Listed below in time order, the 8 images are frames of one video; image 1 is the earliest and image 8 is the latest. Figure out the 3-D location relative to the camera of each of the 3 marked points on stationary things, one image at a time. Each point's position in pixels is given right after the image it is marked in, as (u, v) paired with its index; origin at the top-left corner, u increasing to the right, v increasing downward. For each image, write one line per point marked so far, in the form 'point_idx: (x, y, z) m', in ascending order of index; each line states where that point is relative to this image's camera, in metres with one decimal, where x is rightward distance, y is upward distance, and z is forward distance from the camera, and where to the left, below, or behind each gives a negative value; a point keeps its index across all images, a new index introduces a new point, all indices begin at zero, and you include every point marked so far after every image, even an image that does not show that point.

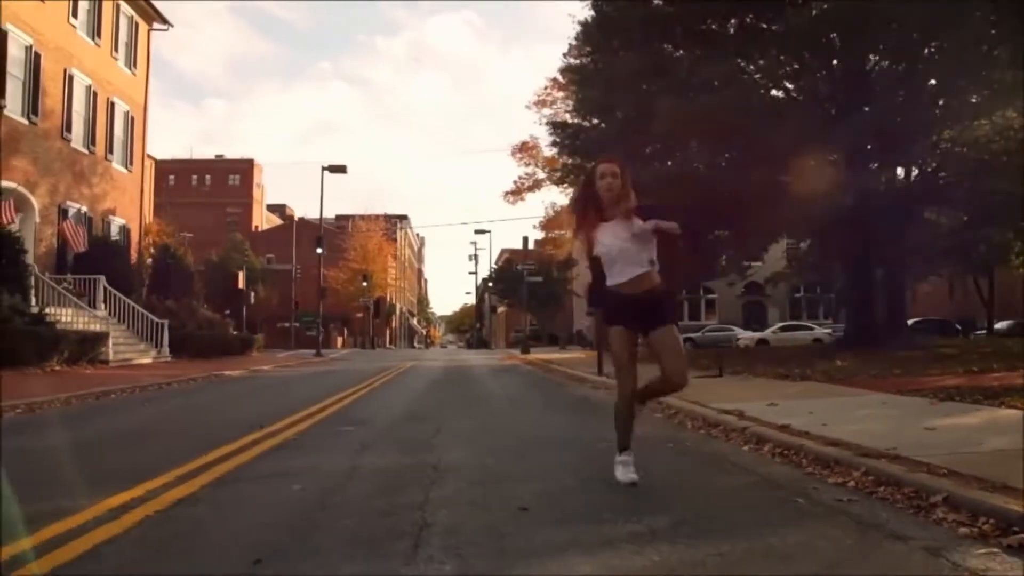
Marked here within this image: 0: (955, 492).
0: (+2.2, -1.0, +4.7) m
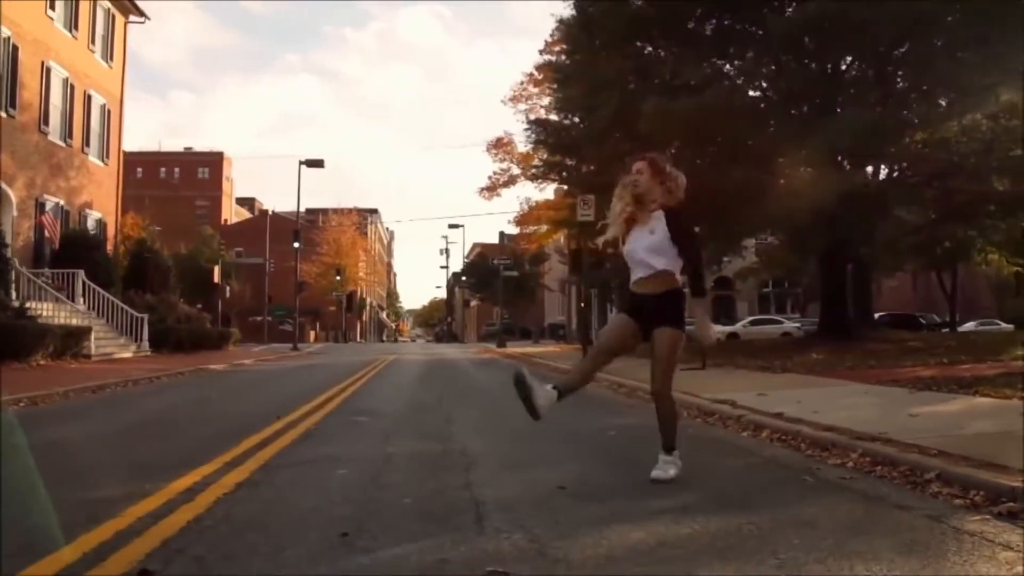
0: (+2.4, -1.0, +5.3) m
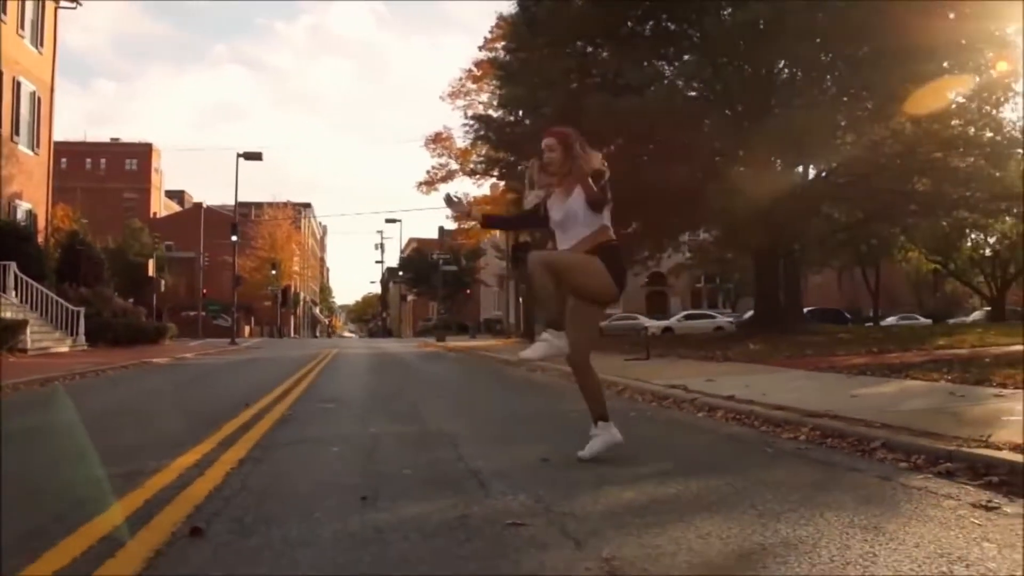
0: (+2.3, -0.9, +5.9) m
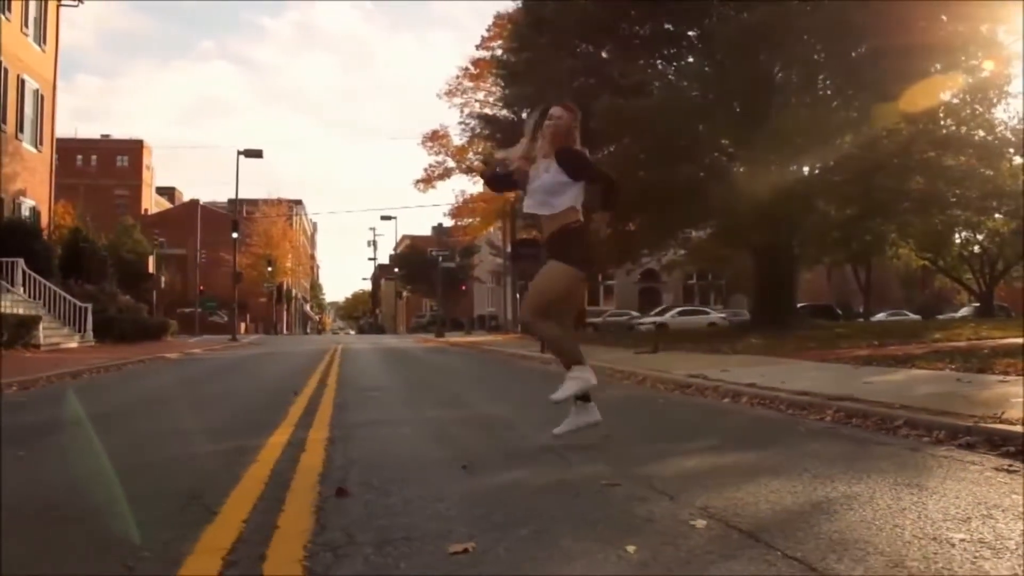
0: (+2.7, -0.9, +6.5) m
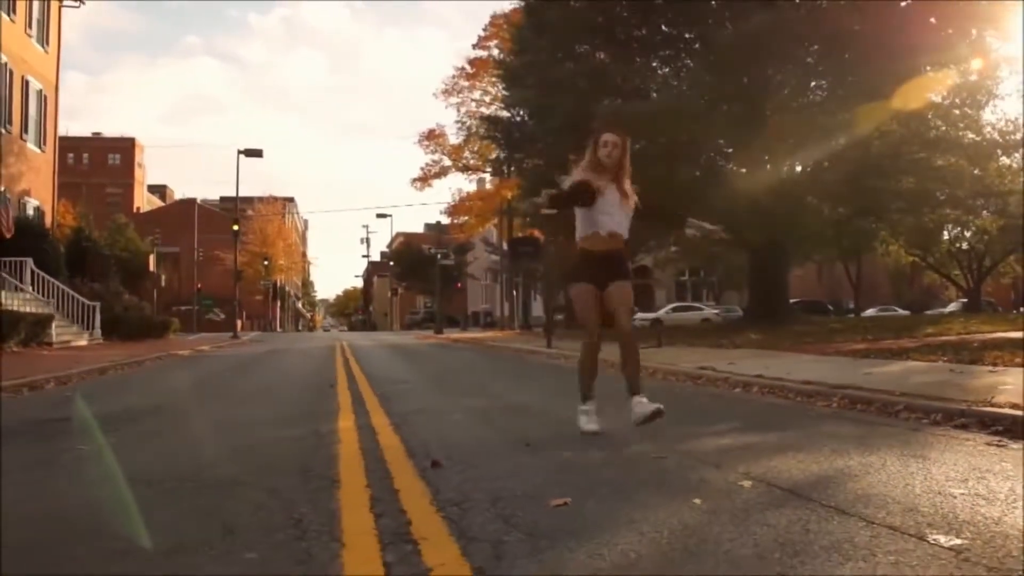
0: (+3.0, -0.9, +7.2) m
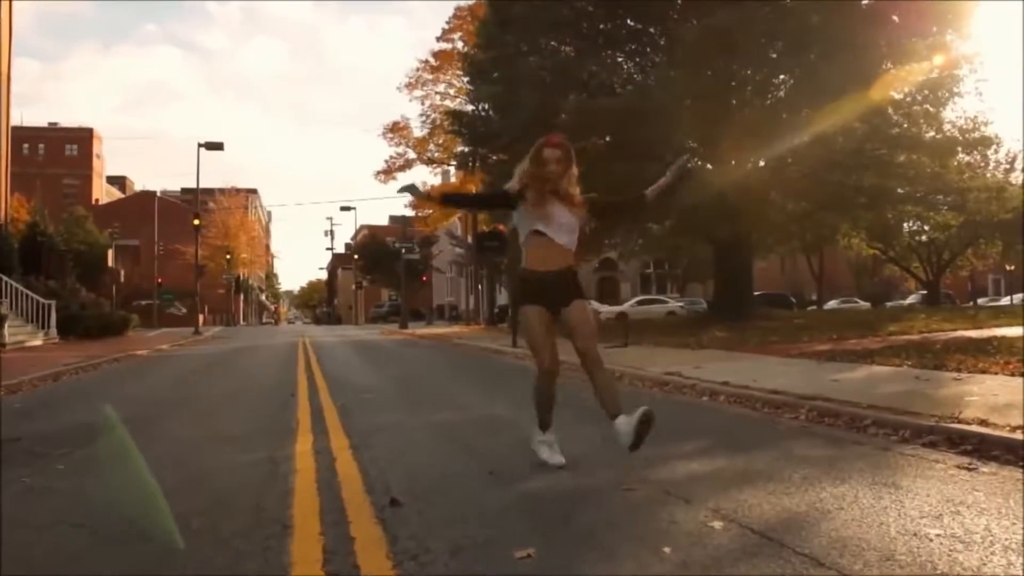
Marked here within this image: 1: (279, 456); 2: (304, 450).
0: (+2.7, -1.0, +7.1) m
1: (-1.5, -1.1, +6.2) m
2: (-1.4, -1.1, +6.4) m
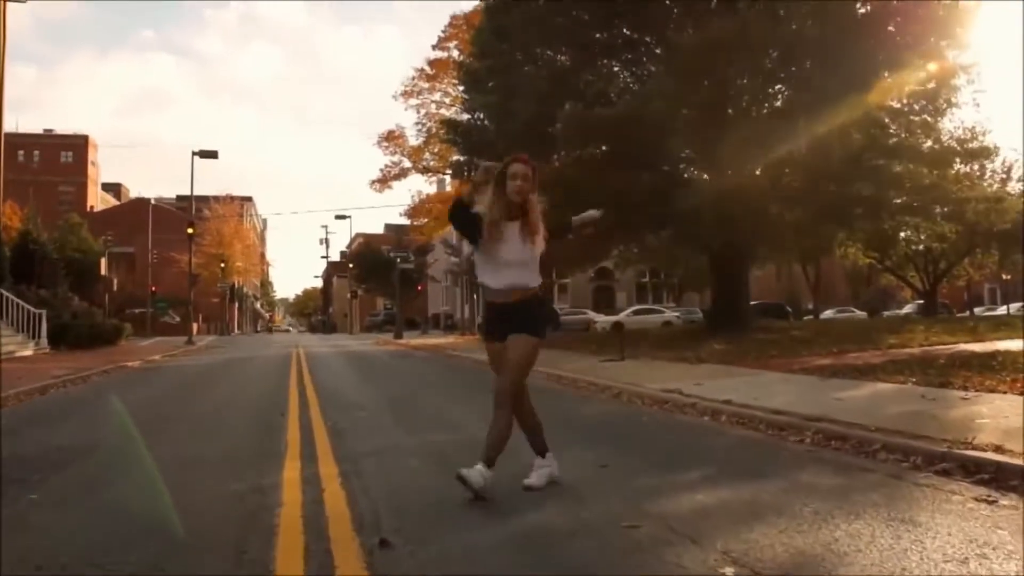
0: (+2.7, -1.1, +6.9) m
1: (-1.5, -1.2, +5.9) m
2: (-1.4, -1.2, +6.1) m
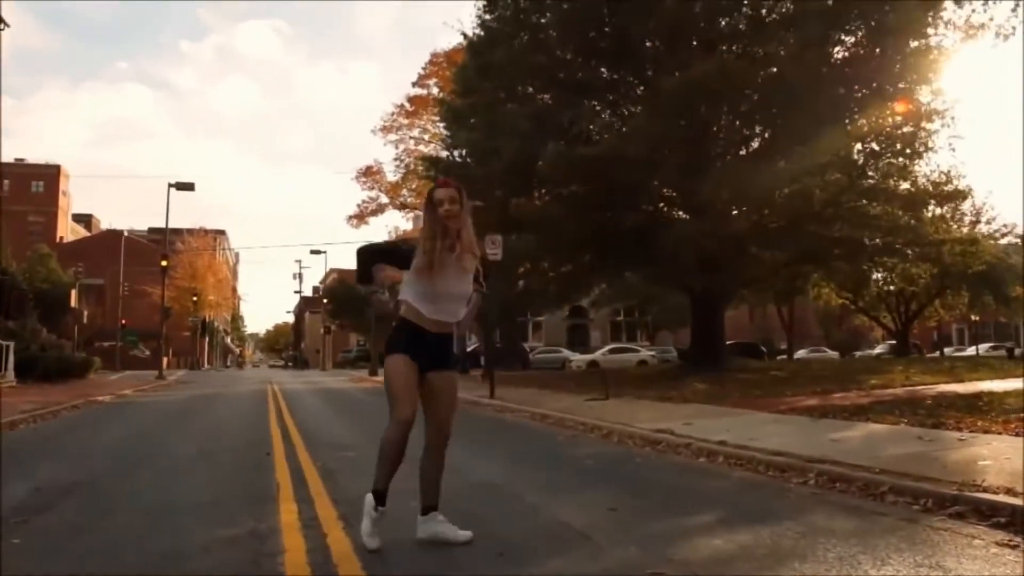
0: (+2.7, -1.4, +6.8) m
1: (-1.5, -1.4, +5.7) m
2: (-1.4, -1.4, +5.9) m
